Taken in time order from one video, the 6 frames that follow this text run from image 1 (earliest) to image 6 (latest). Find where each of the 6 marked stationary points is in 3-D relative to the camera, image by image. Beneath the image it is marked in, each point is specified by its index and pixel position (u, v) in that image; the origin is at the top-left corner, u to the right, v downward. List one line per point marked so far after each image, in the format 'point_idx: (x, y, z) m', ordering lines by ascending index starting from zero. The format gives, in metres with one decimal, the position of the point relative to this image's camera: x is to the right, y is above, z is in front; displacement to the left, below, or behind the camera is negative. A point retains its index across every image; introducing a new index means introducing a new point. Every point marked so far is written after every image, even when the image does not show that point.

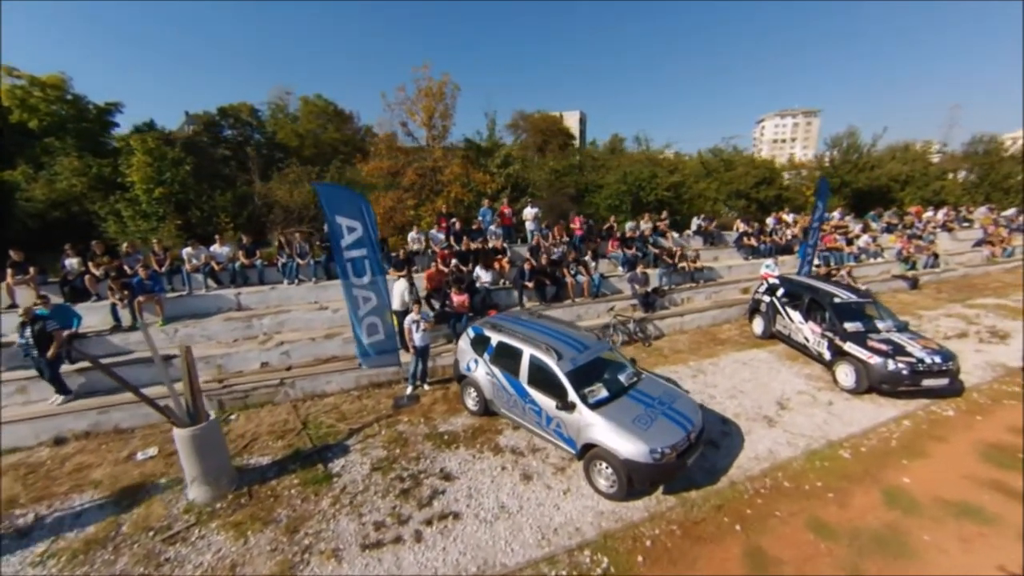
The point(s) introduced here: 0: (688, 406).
0: (+3.2, -2.2, +7.1) m
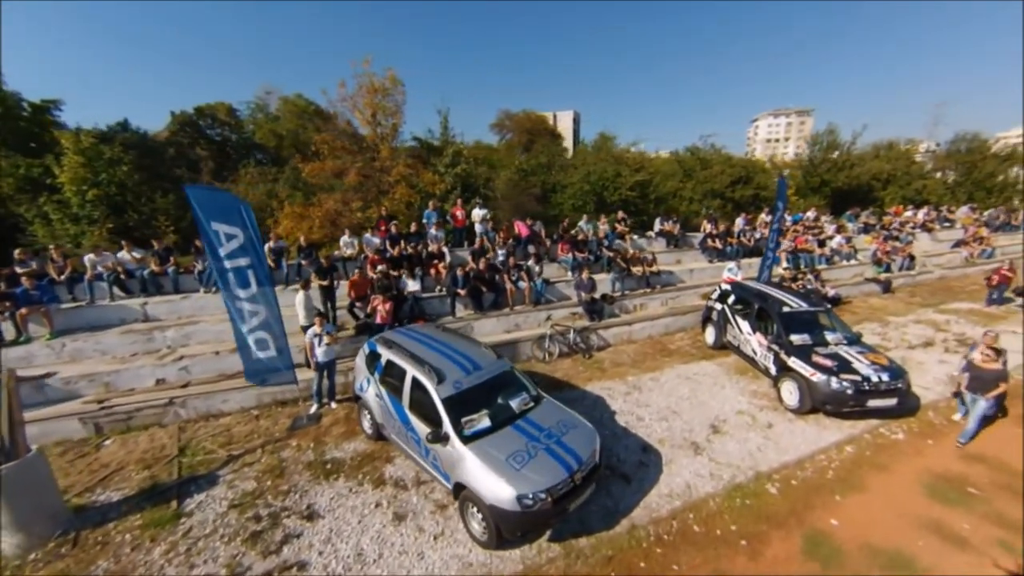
0: (+1.1, -2.4, +6.2) m
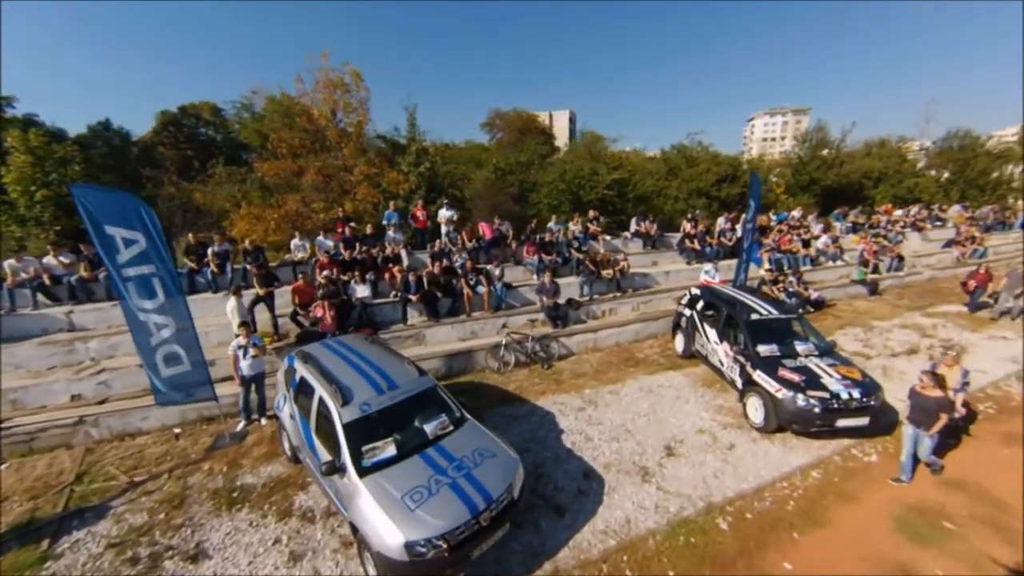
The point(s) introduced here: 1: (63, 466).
0: (-0.1, -2.6, +5.4) m
1: (-8.8, -3.5, +7.5) m
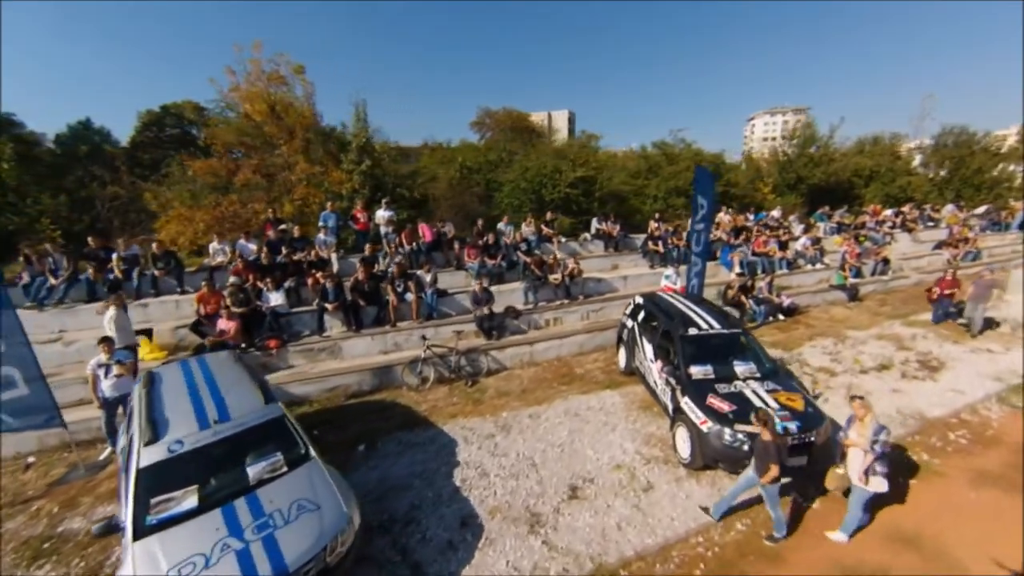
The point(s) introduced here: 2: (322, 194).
0: (-2.1, -2.7, +4.4) m
1: (-10.8, -3.7, +6.5) m
2: (-7.3, +3.5, +14.7) m
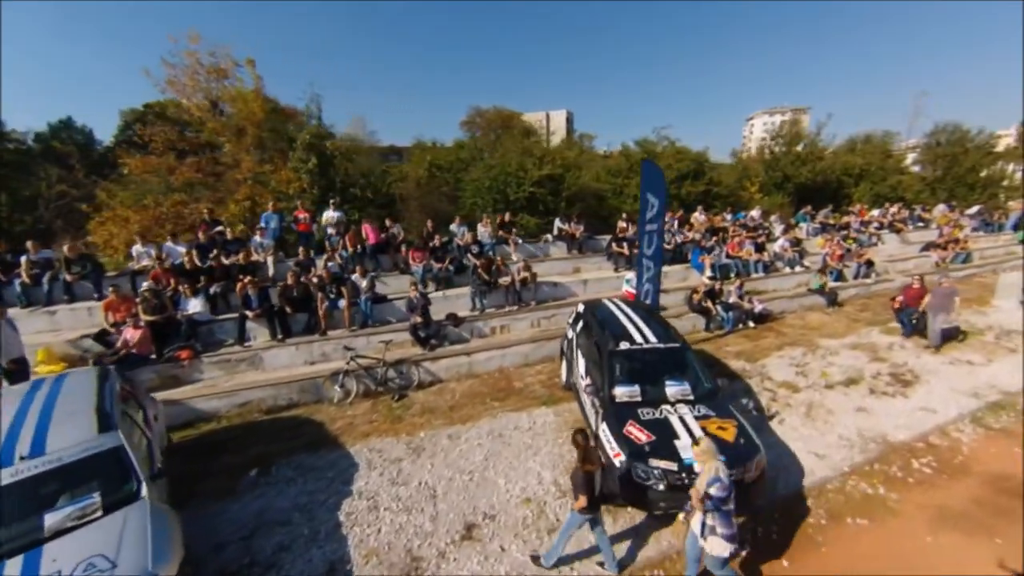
0: (-3.7, -2.9, +3.6) m
1: (-12.4, -3.8, +5.7) m
2: (-8.9, +3.4, +13.9) m
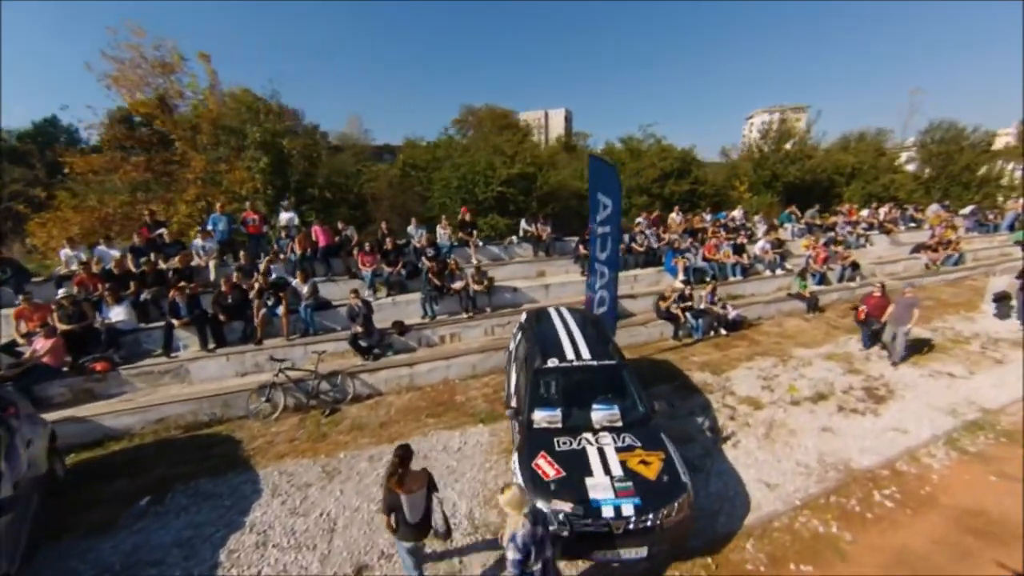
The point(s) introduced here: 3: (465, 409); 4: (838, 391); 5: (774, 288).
0: (-5.1, -3.0, +2.9) m
1: (-13.7, -4.0, +5.1) m
2: (-10.1, +3.2, +13.3) m
3: (-0.9, -2.6, +8.2) m
4: (+7.4, -2.3, +8.6) m
5: (+9.8, 0.0, +14.2) m
